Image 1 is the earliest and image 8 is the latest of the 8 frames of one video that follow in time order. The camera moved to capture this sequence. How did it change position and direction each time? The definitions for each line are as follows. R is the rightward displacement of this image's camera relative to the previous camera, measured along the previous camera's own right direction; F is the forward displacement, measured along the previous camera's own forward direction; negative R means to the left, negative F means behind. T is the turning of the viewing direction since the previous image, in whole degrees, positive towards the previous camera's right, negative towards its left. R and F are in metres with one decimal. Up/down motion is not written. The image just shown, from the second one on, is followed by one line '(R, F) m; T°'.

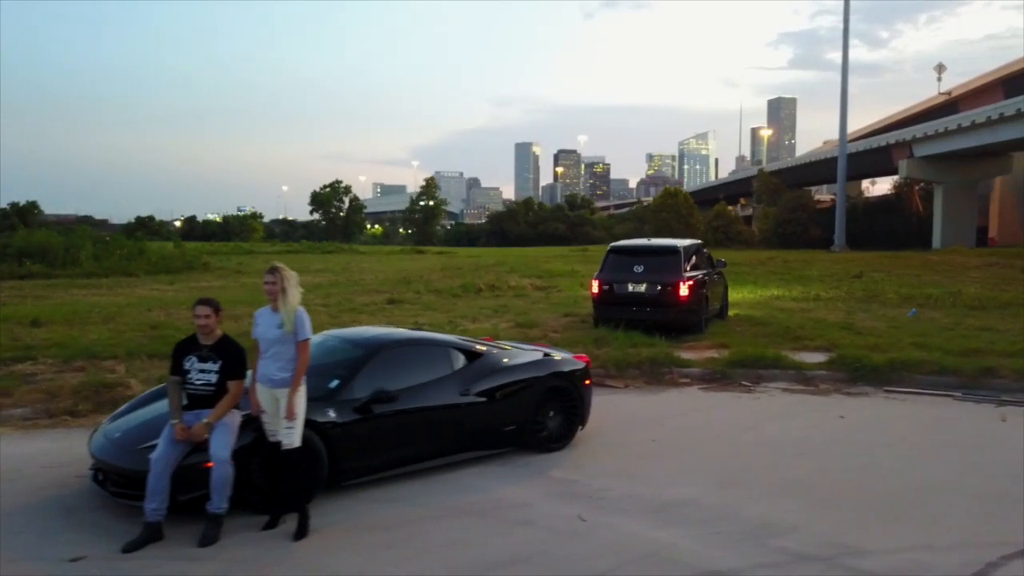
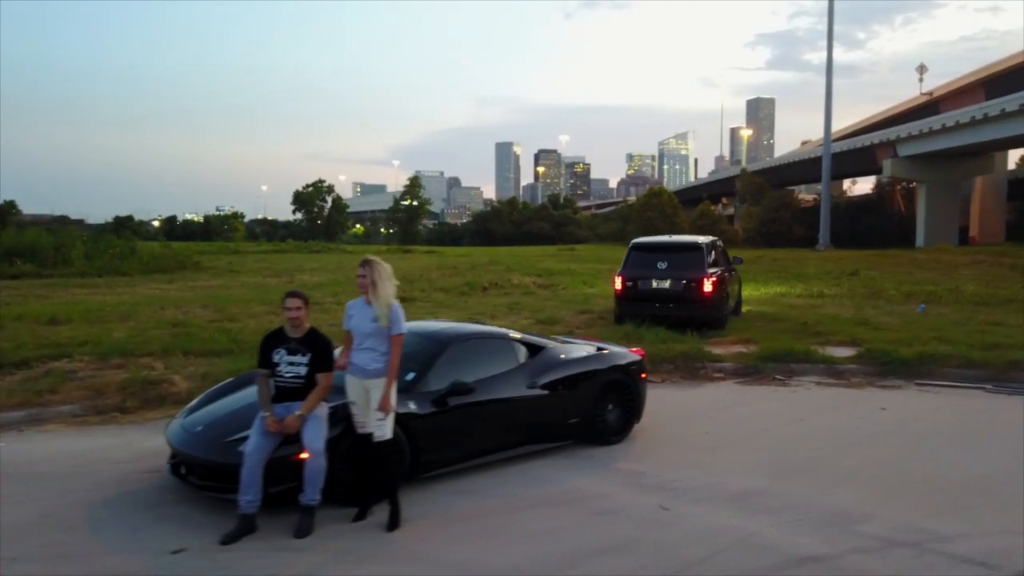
(-0.8, -0.1) m; +1°
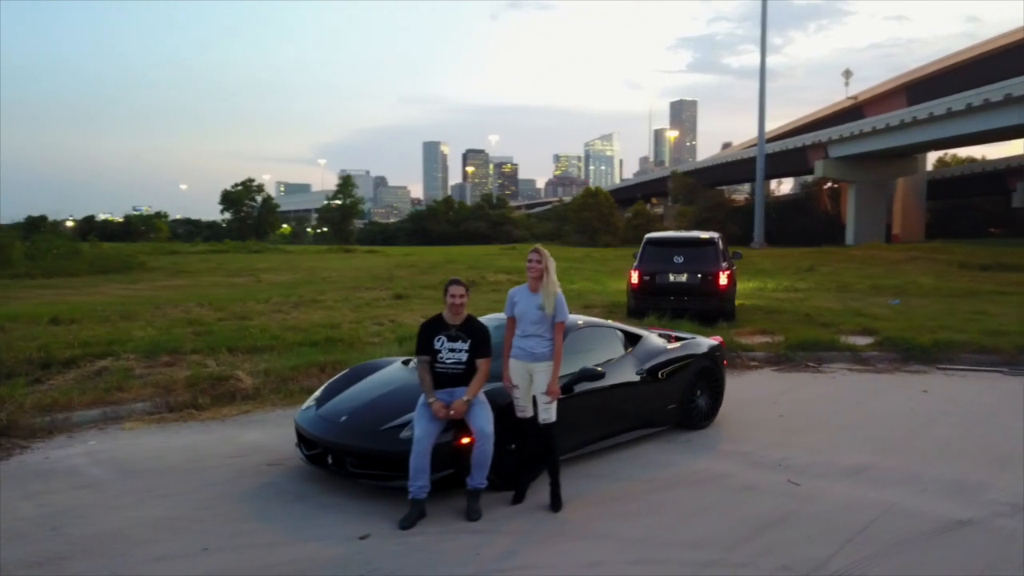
(-1.7, -0.1) m; +5°
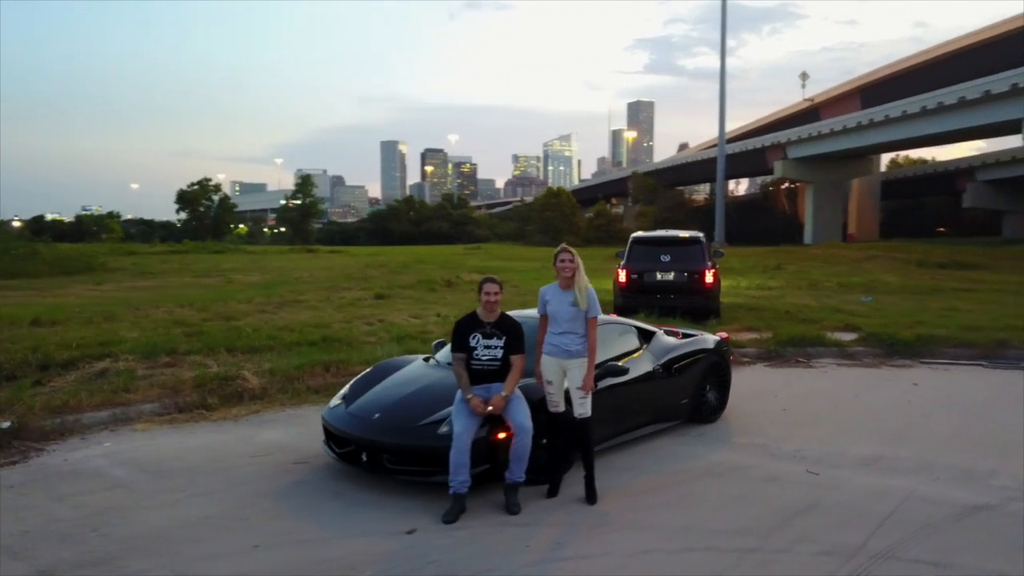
(-0.6, -0.1) m; +3°
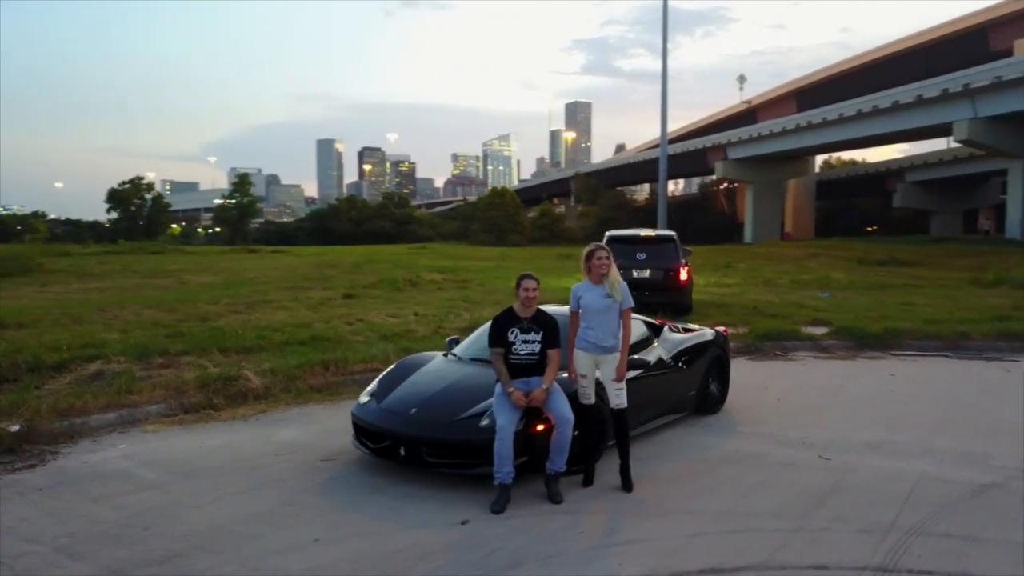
(-0.7, -0.1) m; +4°
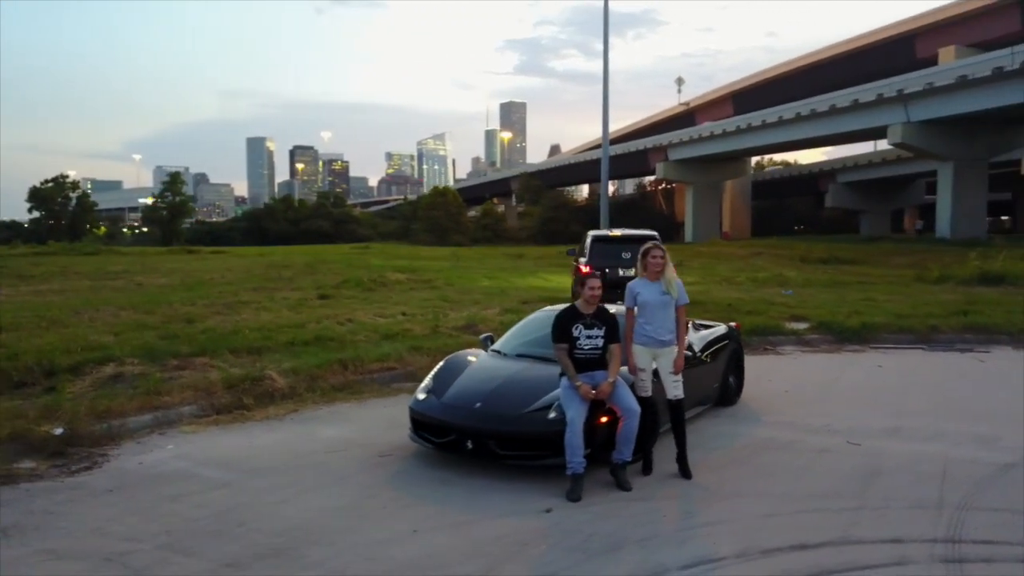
(-1.0, -0.2) m; +4°
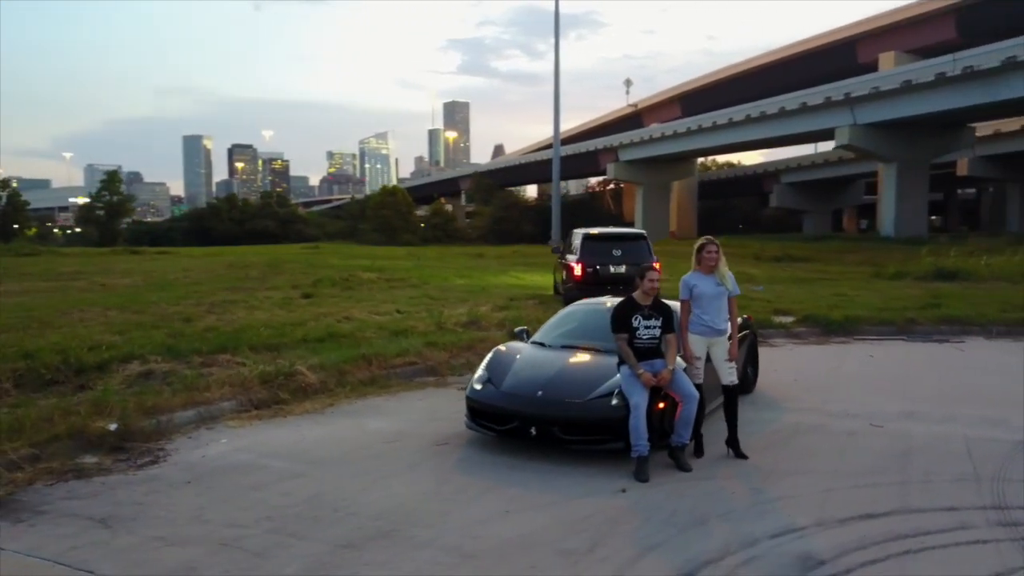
(-1.0, -0.3) m; +4°
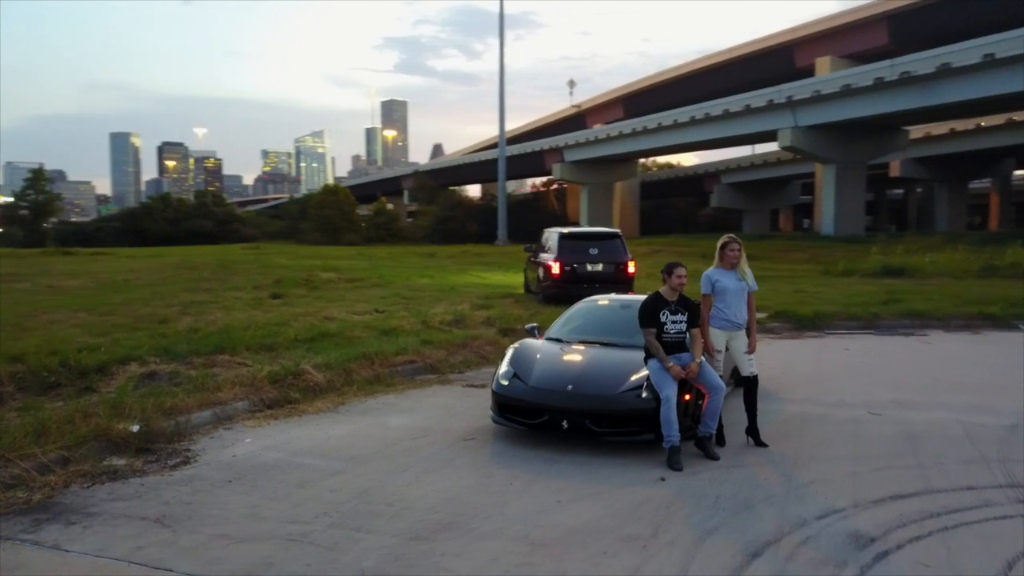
(-0.8, -0.1) m; +4°
